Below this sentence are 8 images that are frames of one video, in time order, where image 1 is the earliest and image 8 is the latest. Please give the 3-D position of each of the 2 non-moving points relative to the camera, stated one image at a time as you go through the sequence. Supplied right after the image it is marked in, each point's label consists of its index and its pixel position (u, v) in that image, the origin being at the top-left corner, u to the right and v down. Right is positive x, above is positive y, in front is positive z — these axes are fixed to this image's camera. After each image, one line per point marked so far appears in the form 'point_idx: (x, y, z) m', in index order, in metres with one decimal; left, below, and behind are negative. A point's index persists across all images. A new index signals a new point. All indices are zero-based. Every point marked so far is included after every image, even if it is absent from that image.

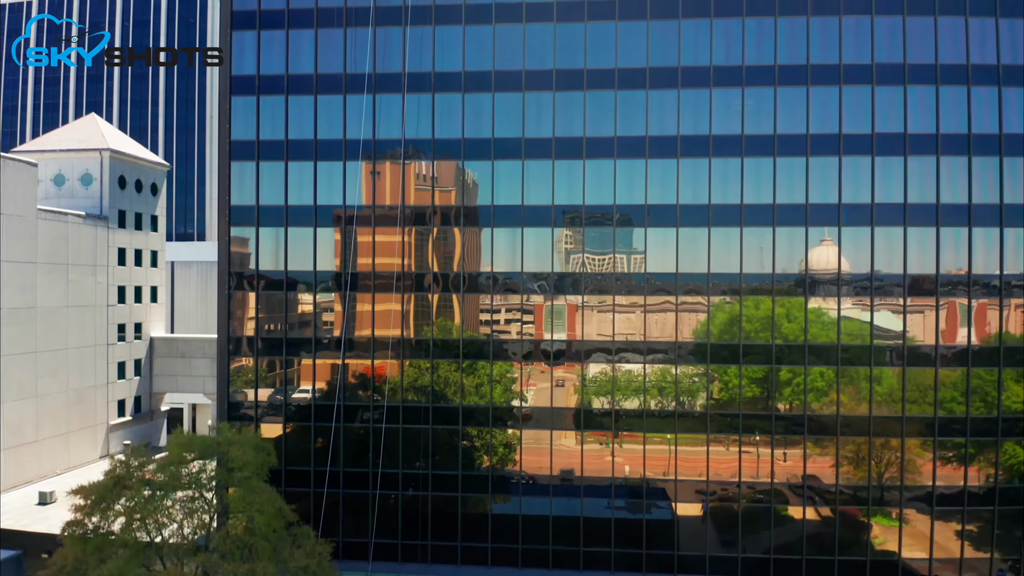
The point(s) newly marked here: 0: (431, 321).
0: (-1.9, -0.5, +17.7) m
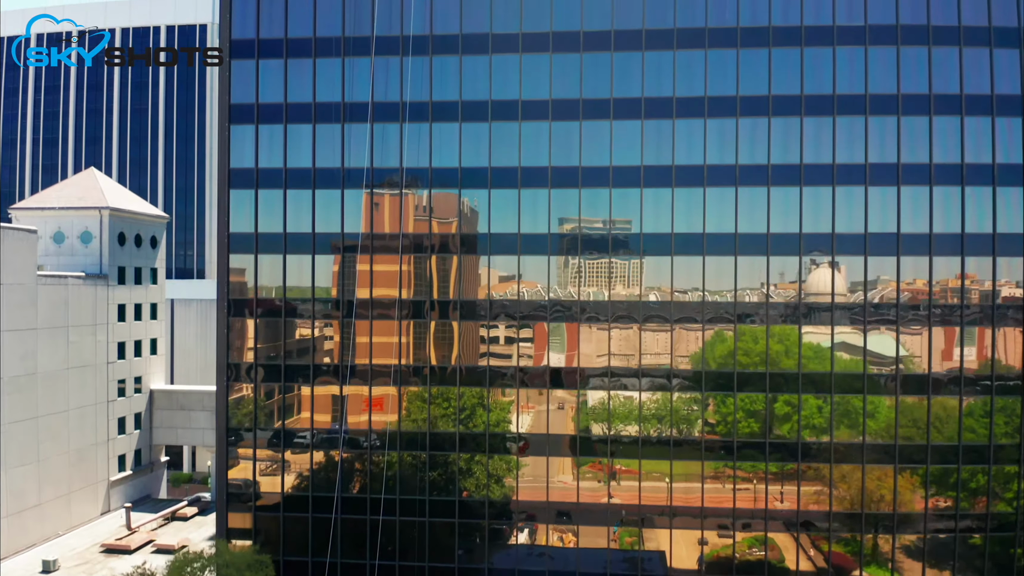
0: (-2.0, -1.9, +18.0) m
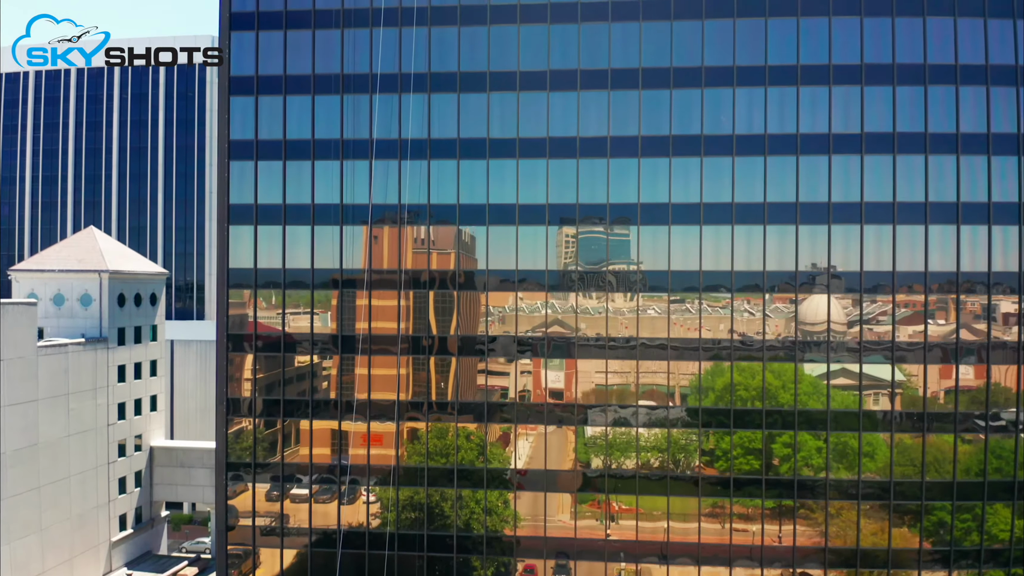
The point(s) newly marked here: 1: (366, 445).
0: (-2.0, -2.9, +18.1) m
1: (-3.6, -3.9, +18.5) m
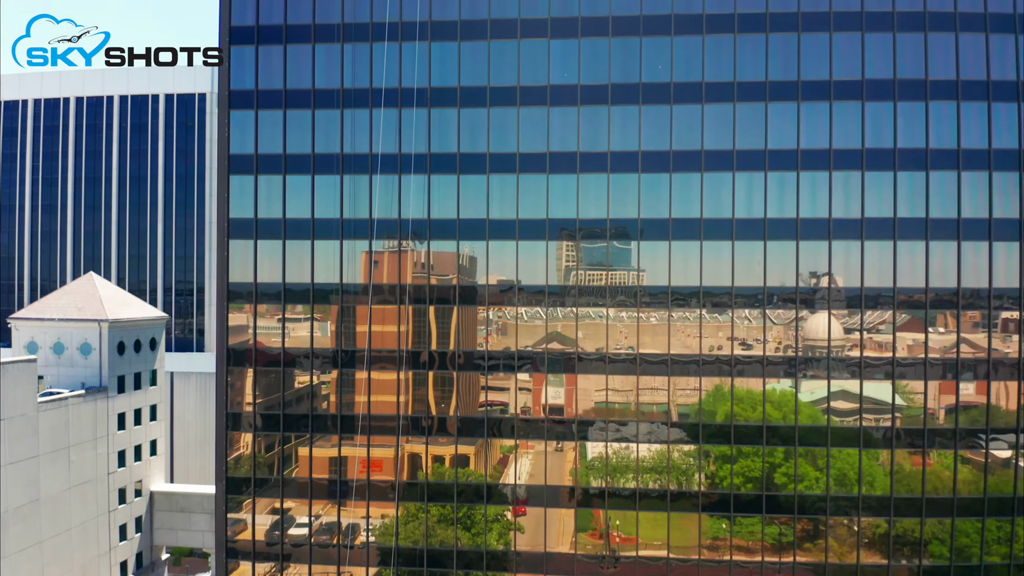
0: (-2.1, -3.5, +18.1) m
1: (-3.6, -4.6, +18.5) m
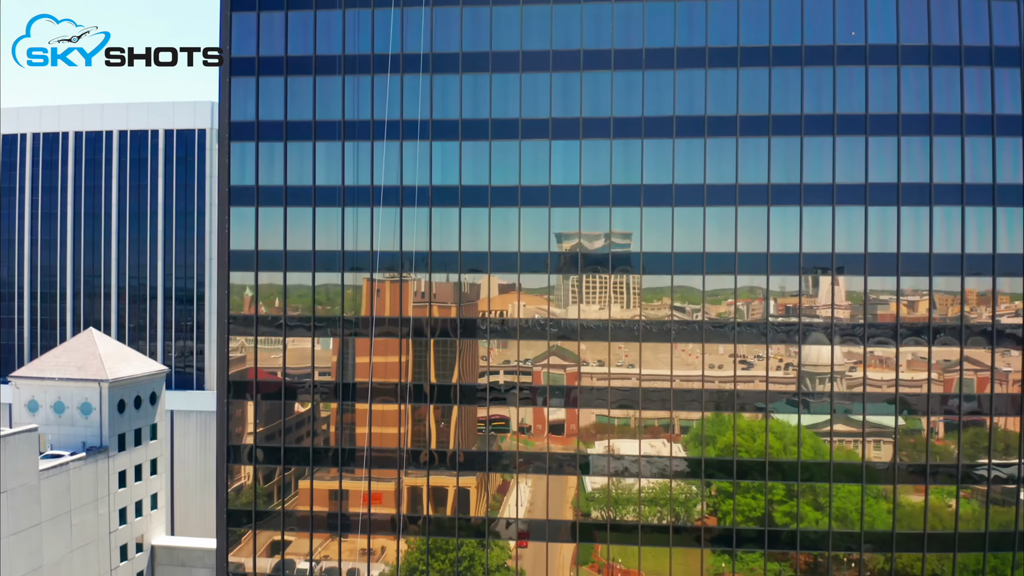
0: (-2.2, -4.4, +18.2) m
1: (-3.6, -5.6, +18.5) m
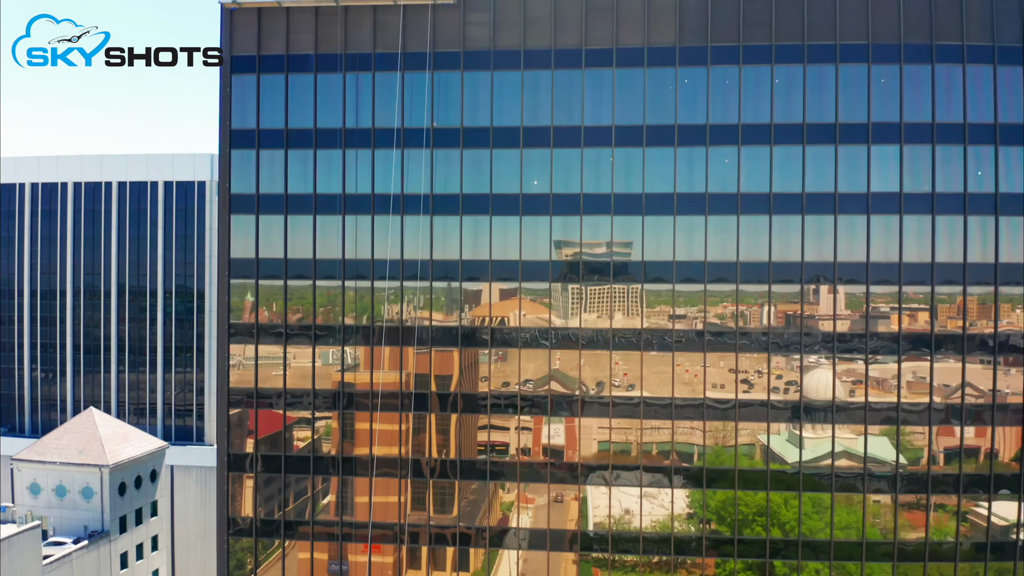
0: (-2.2, -5.1, +18.3) m
1: (-3.6, -6.3, +18.5) m
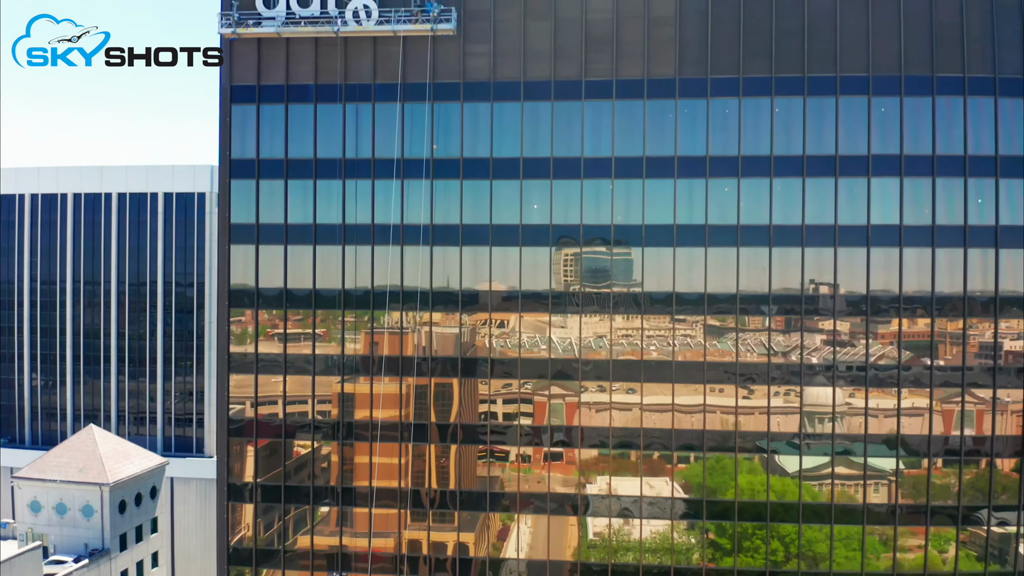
0: (-2.2, -4.3, +18.3) m
1: (-3.6, -5.6, +18.5) m
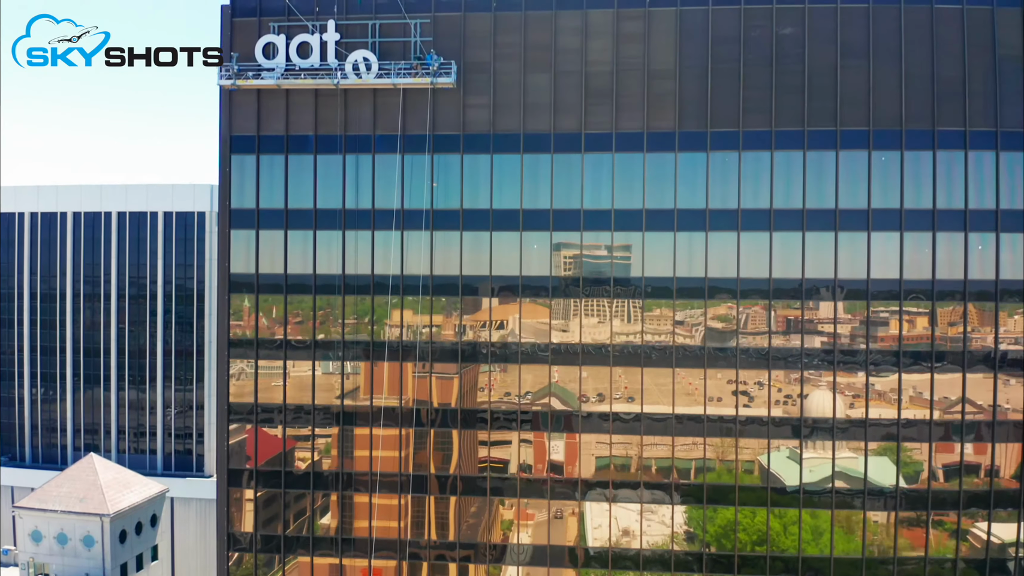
0: (-2.2, -5.4, +18.3) m
1: (-3.6, -6.6, +18.5) m
